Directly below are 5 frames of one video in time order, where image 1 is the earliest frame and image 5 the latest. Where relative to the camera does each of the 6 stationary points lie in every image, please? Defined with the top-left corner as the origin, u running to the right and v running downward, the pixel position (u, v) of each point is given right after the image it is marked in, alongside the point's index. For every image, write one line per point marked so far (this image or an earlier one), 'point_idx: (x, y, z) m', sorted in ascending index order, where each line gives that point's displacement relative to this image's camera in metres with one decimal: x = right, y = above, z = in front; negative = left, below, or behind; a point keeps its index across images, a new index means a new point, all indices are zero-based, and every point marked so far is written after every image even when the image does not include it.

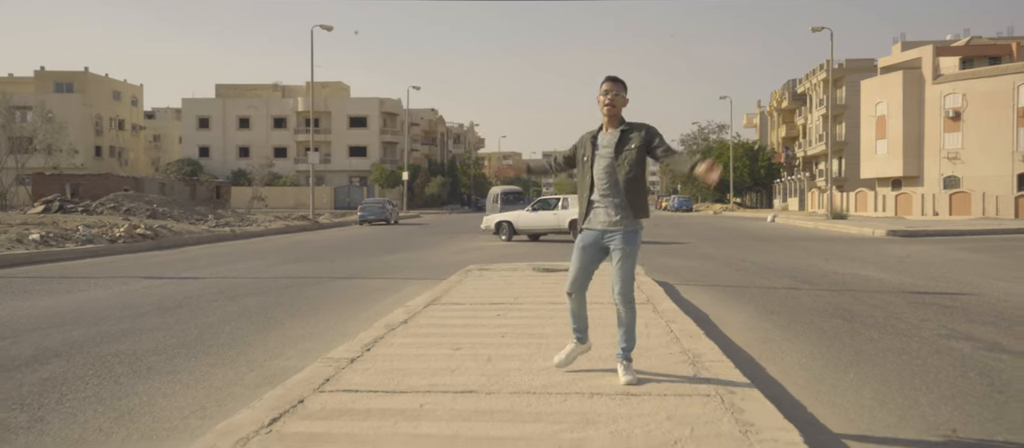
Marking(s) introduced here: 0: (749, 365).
0: (+1.7, -1.0, +6.0) m
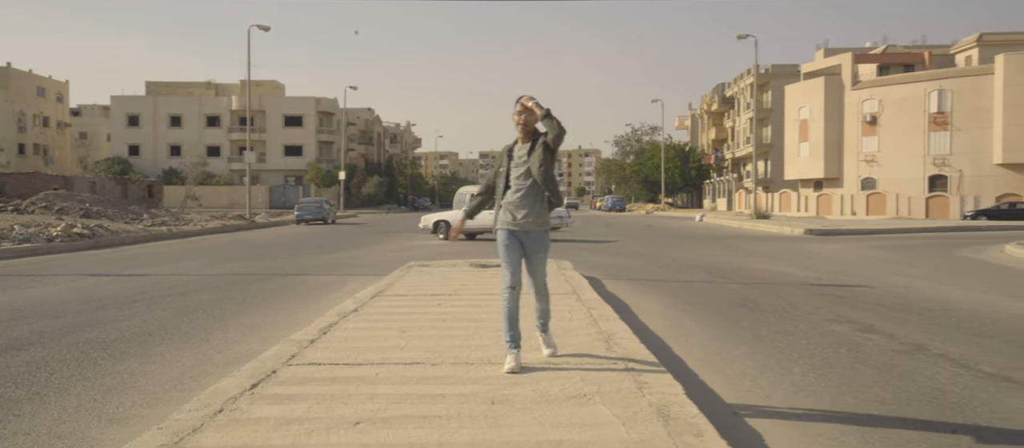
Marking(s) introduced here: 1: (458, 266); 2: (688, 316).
0: (+1.2, -1.0, +7.0) m
1: (-0.8, -0.6, +12.3) m
2: (+1.9, -1.0, +8.7) m
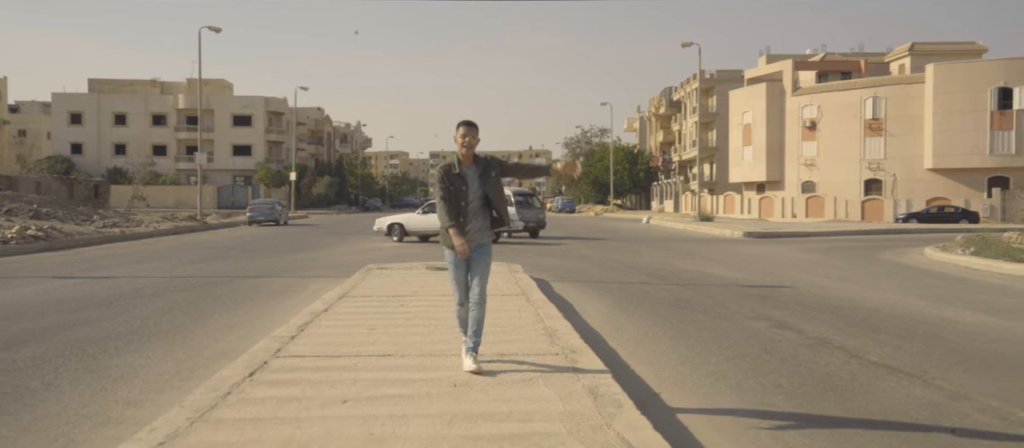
0: (+0.8, -1.1, +7.9) m
1: (-1.6, -0.7, +13.1) m
2: (+1.3, -1.1, +9.7) m
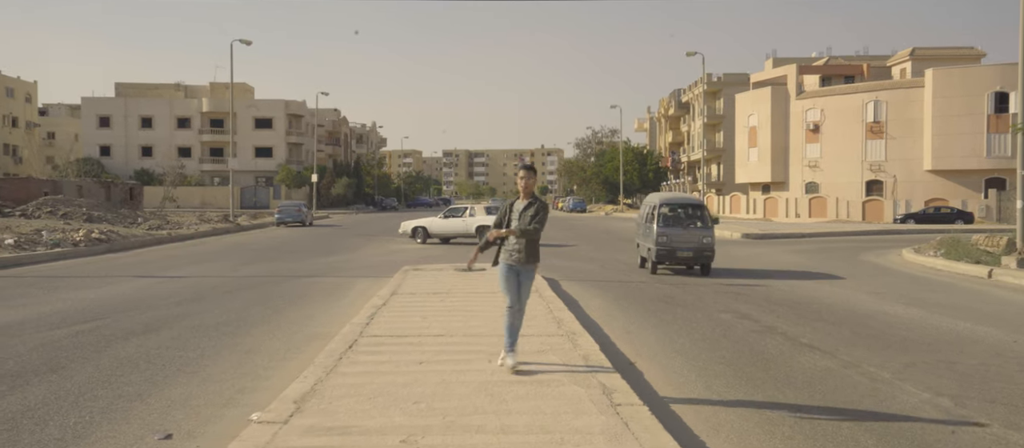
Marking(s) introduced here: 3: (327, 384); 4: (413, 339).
0: (+1.0, -1.3, +10.3) m
1: (-1.3, -0.9, +15.5) m
2: (+1.6, -1.2, +12.0) m
3: (-1.4, -1.2, +6.2) m
4: (-1.0, -1.1, +8.1) m
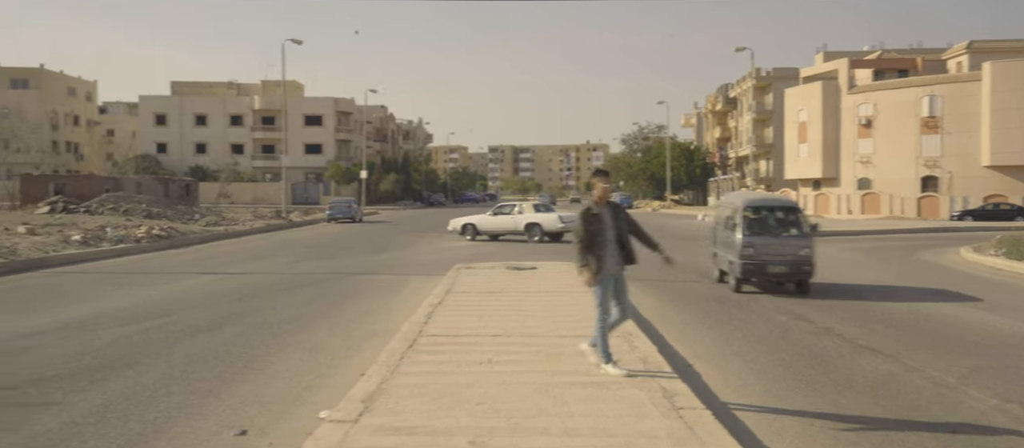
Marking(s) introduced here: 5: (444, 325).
0: (+1.7, -1.3, +10.3) m
1: (-0.3, -0.9, +15.6) m
2: (+2.4, -1.2, +12.0) m
3: (-0.9, -1.2, +6.4) m
4: (-0.4, -1.2, +8.2) m
5: (-0.8, -1.1, +9.0) m
